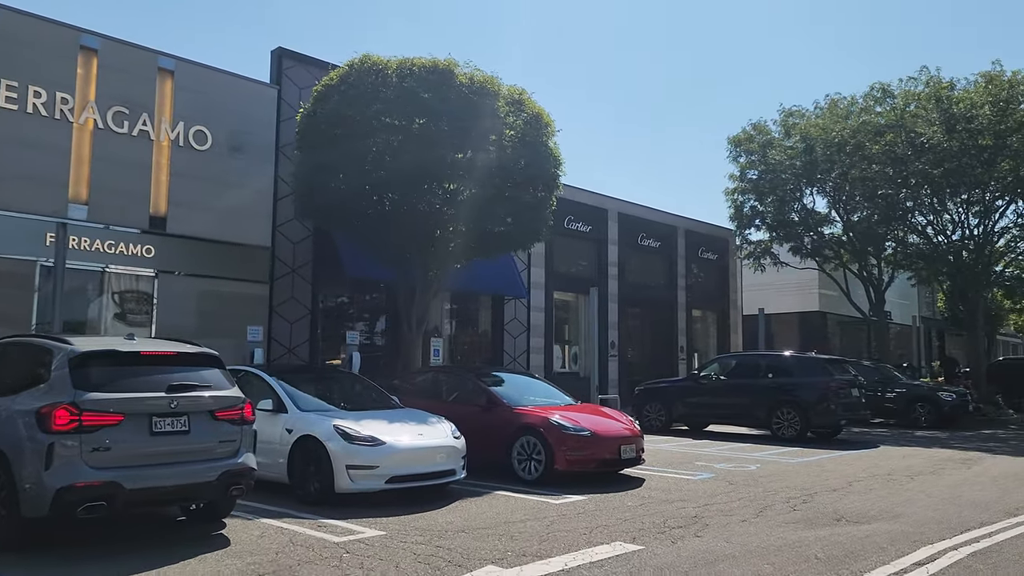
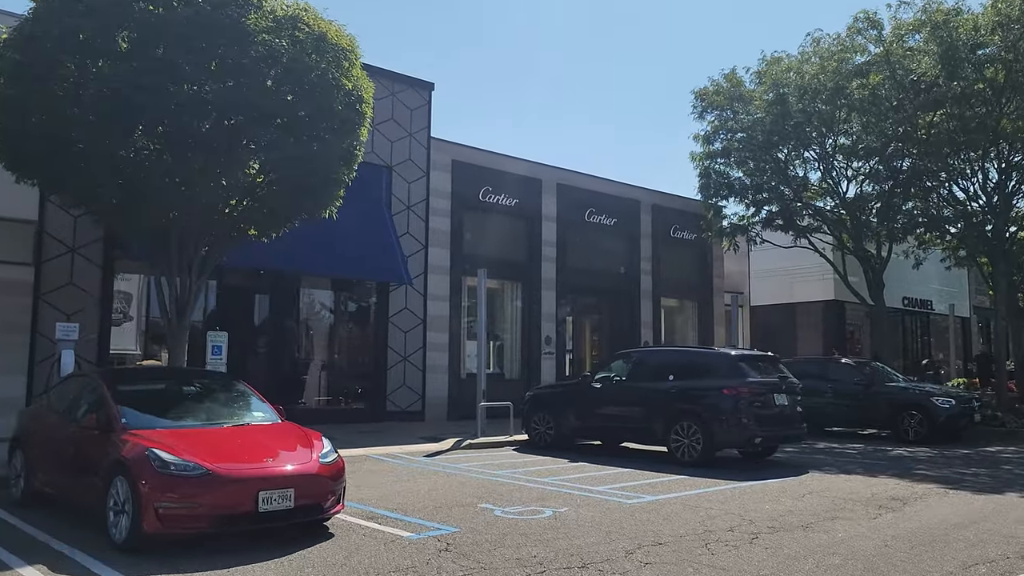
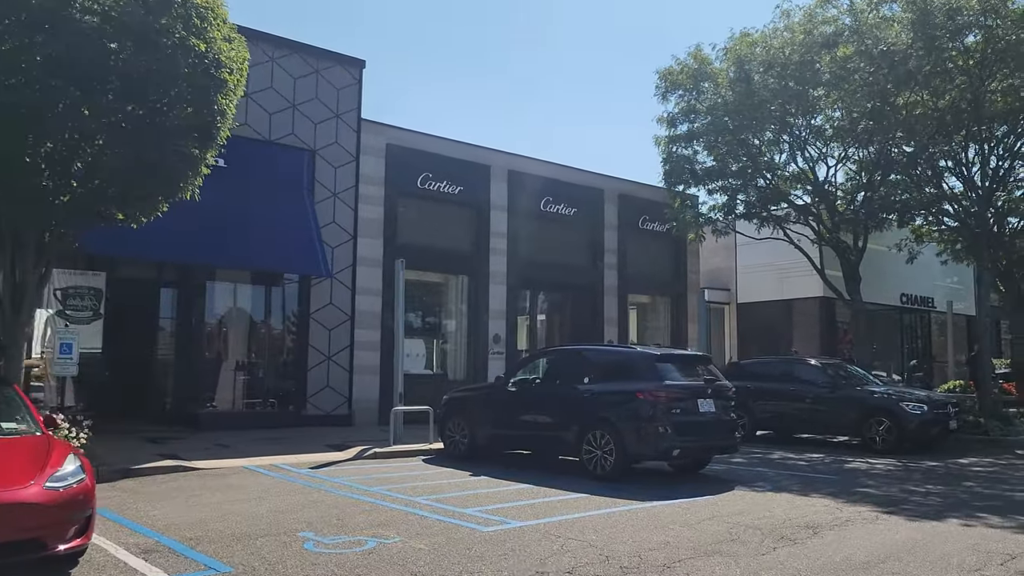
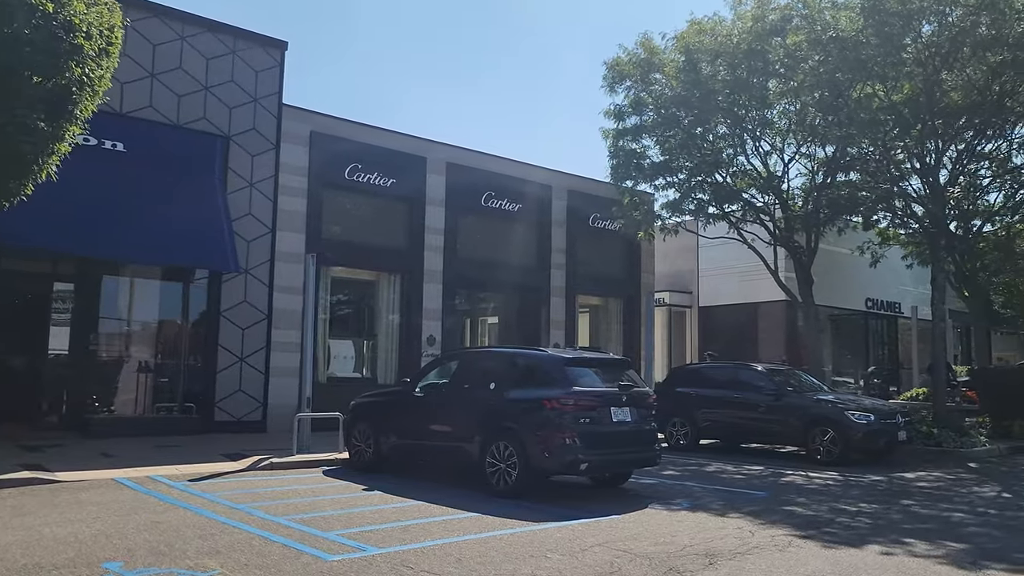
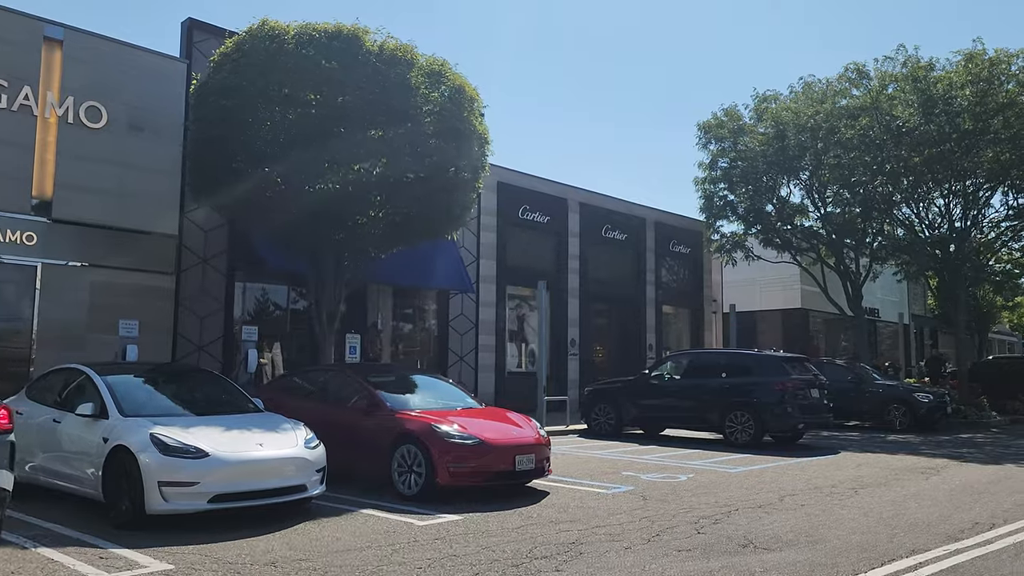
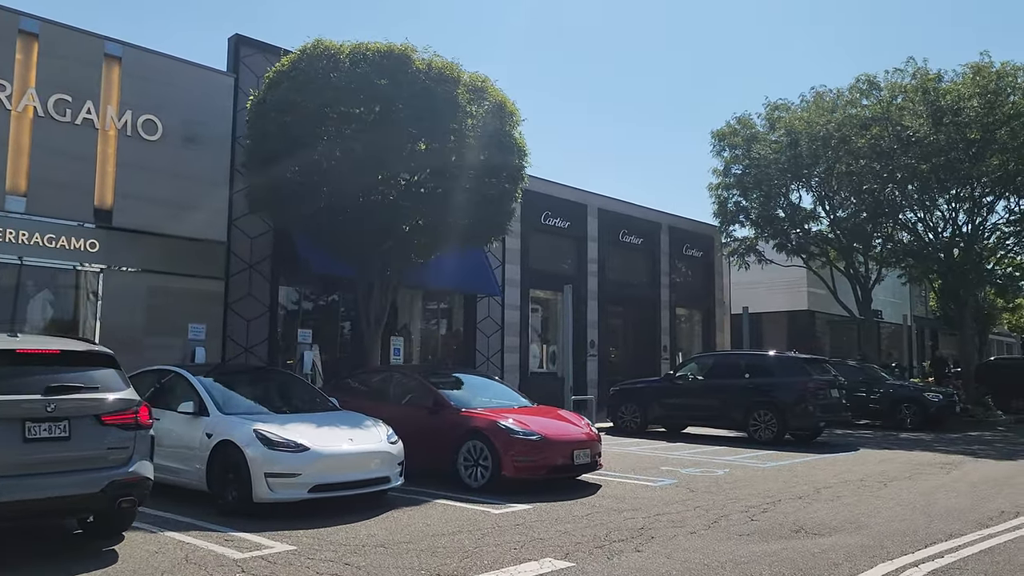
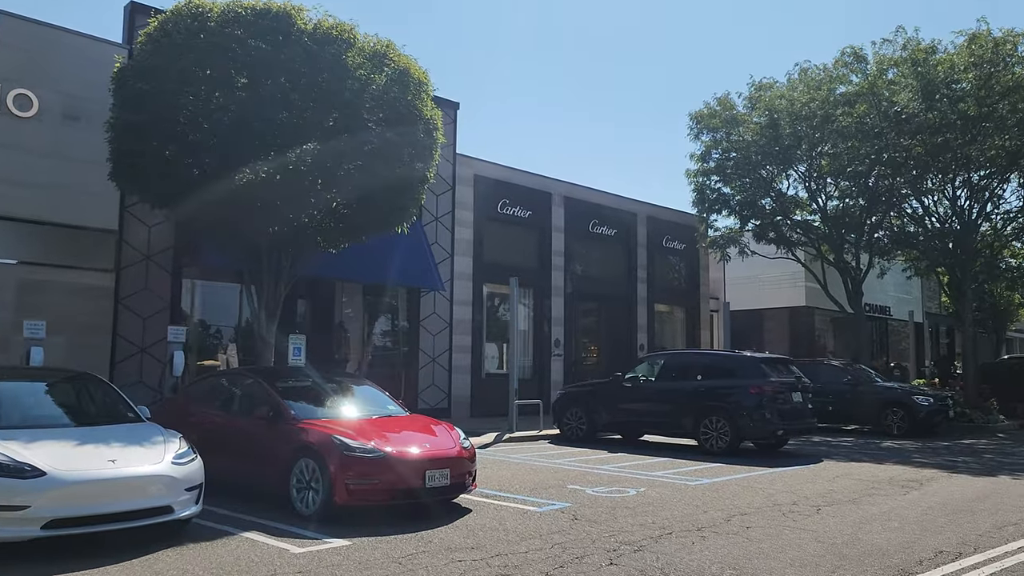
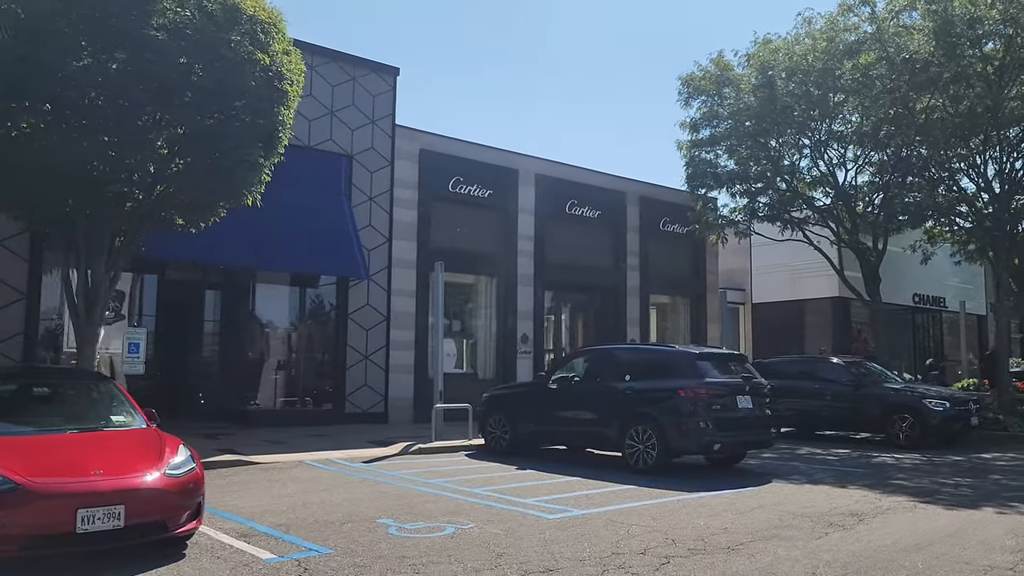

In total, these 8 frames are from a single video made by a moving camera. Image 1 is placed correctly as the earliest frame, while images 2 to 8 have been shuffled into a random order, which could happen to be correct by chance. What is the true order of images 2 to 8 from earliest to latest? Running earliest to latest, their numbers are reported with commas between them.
6, 5, 7, 2, 8, 3, 4
